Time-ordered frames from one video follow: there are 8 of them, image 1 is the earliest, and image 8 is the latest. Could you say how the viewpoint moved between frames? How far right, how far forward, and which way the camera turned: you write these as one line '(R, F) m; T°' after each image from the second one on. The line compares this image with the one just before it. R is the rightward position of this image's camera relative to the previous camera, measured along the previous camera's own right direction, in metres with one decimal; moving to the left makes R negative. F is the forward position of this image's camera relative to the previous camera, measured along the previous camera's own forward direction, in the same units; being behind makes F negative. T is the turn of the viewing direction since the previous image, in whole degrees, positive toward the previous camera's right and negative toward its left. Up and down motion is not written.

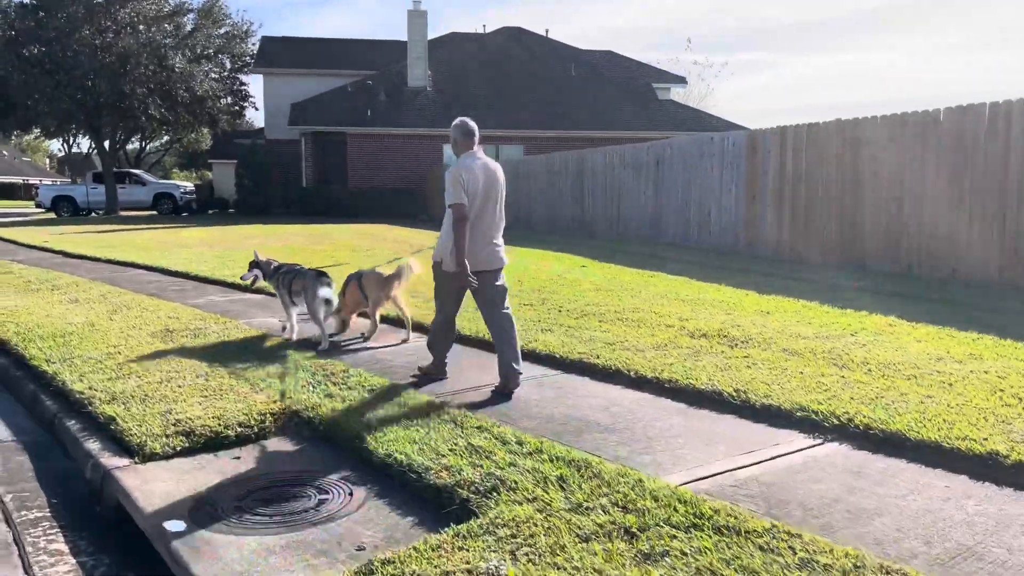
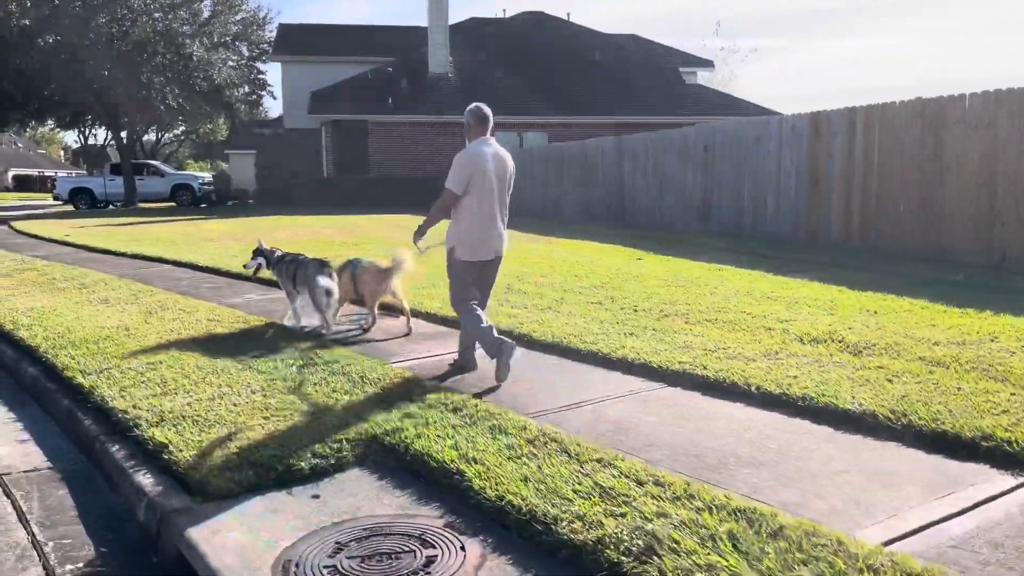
(-0.5, +0.7) m; -1°
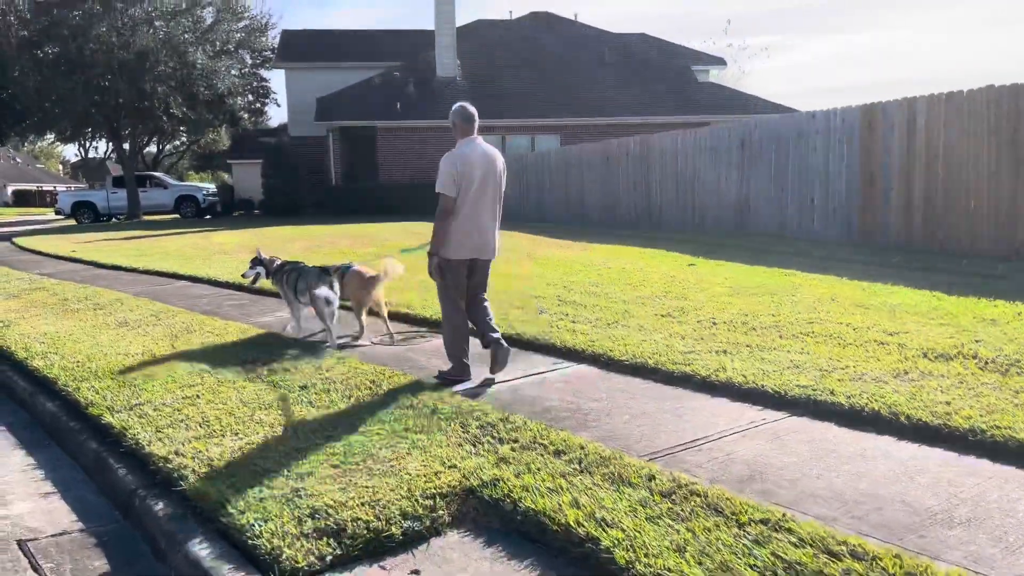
(-0.5, +0.7) m; 0°
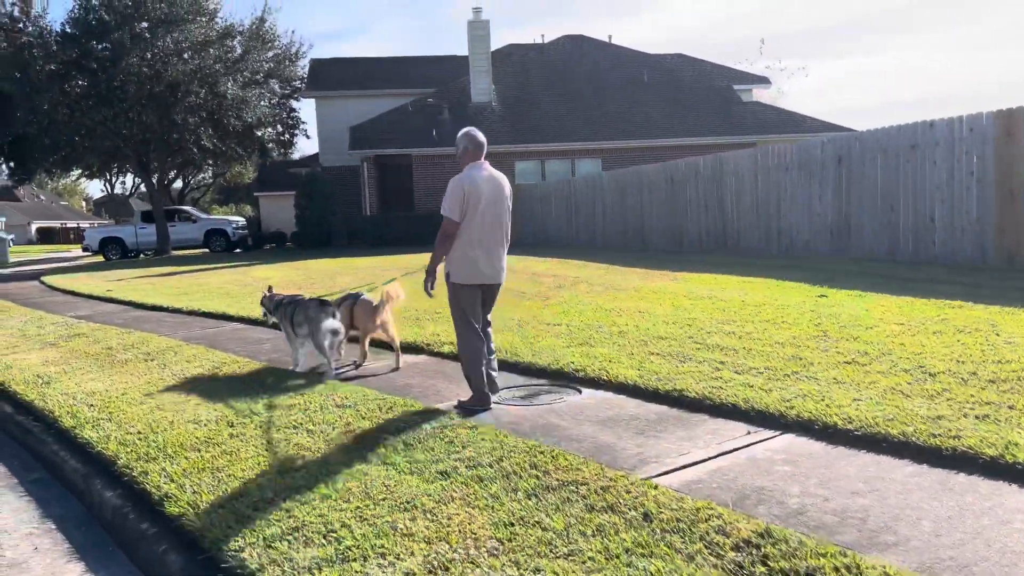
(-0.9, +1.2) m; -1°
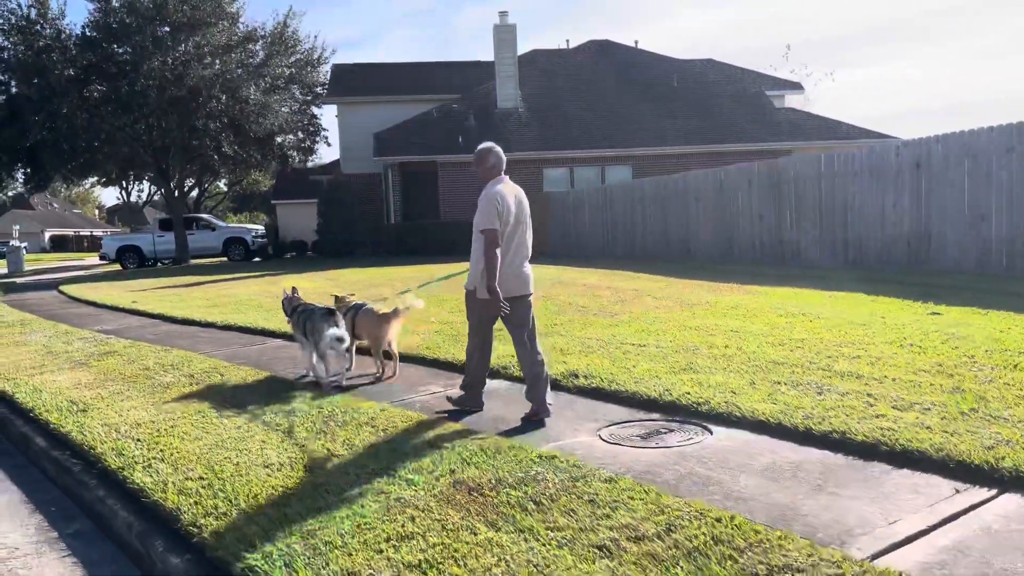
(-0.7, +0.8) m; -1°
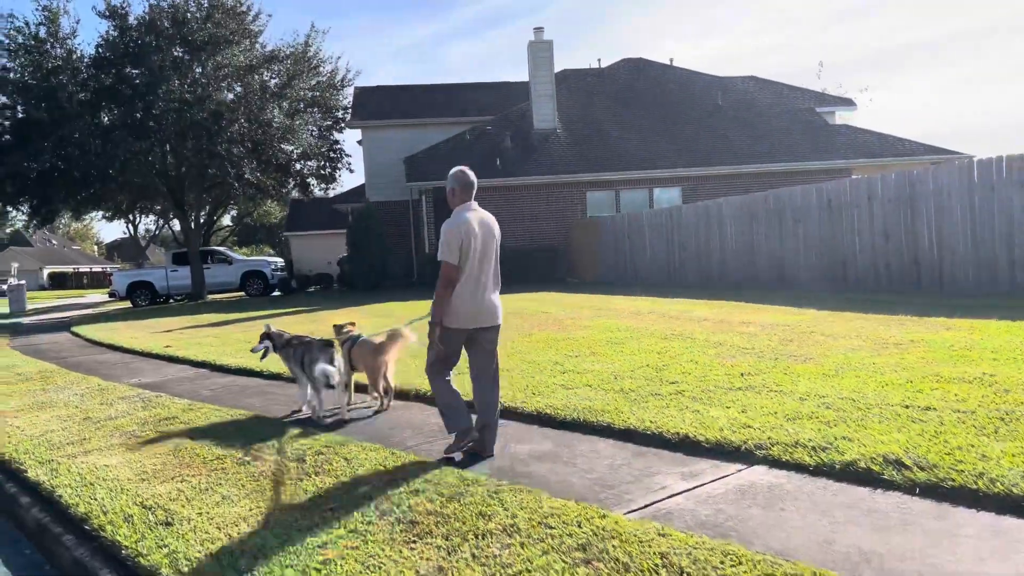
(-1.5, +2.0) m; 0°
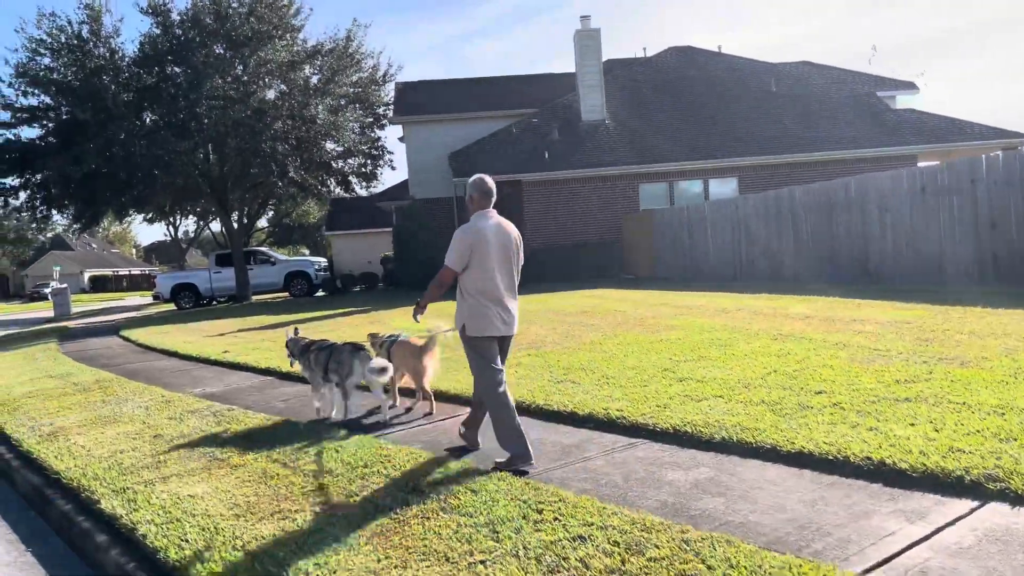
(-0.7, +0.8) m; -2°
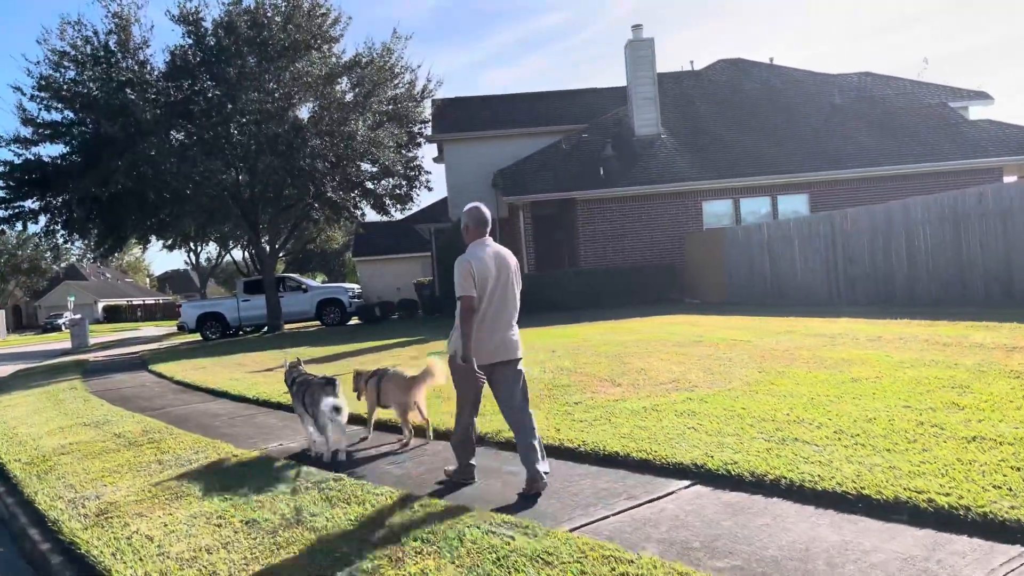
(-1.4, +1.9) m; -1°
